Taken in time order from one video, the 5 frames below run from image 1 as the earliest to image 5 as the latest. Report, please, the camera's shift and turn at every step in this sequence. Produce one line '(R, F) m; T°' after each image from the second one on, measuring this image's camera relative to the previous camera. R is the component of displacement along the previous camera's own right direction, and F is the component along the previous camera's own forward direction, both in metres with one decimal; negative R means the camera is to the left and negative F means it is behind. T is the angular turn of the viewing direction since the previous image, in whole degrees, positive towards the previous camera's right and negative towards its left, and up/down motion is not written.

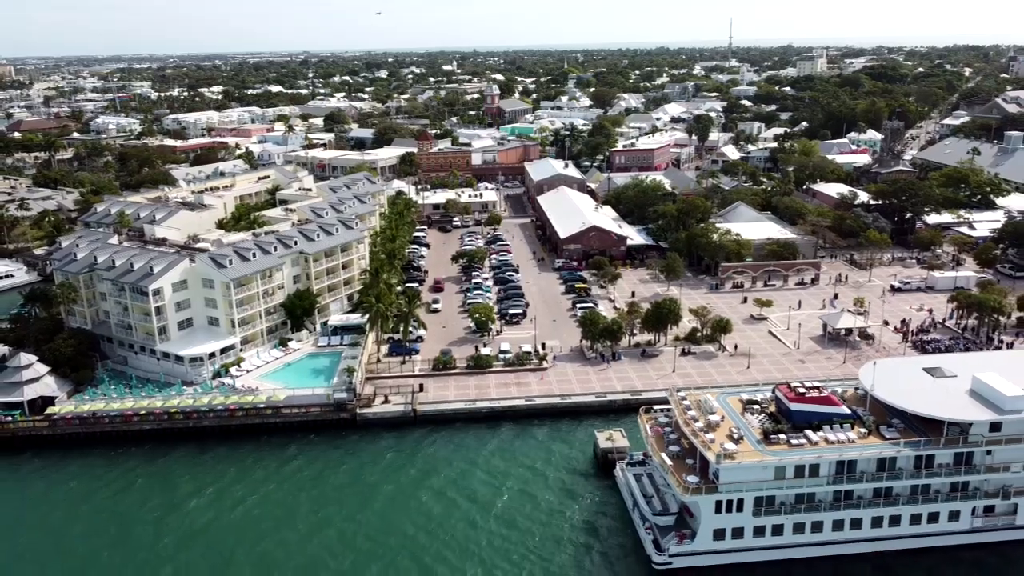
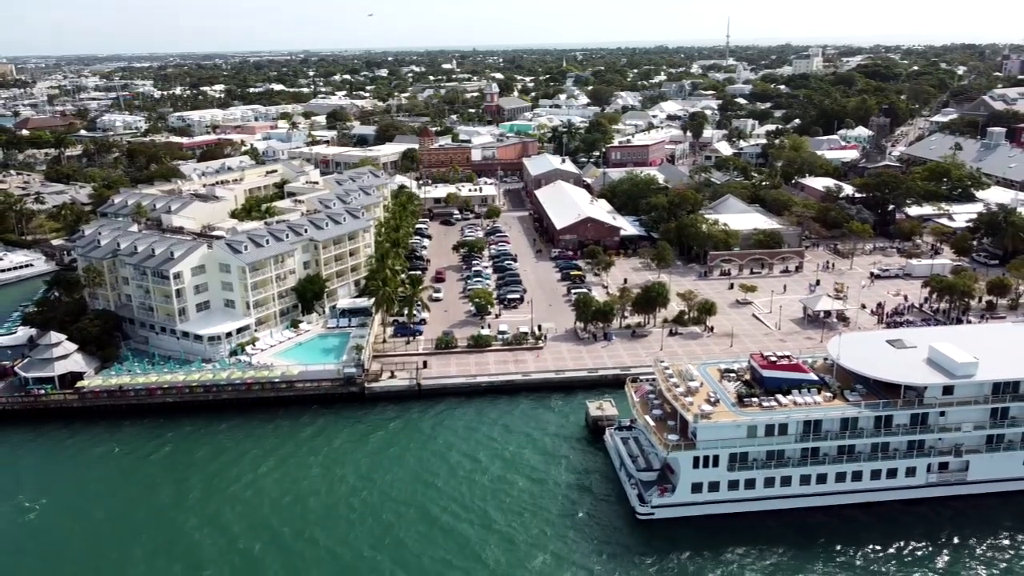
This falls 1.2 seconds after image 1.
(+0.1, -2.7) m; 0°
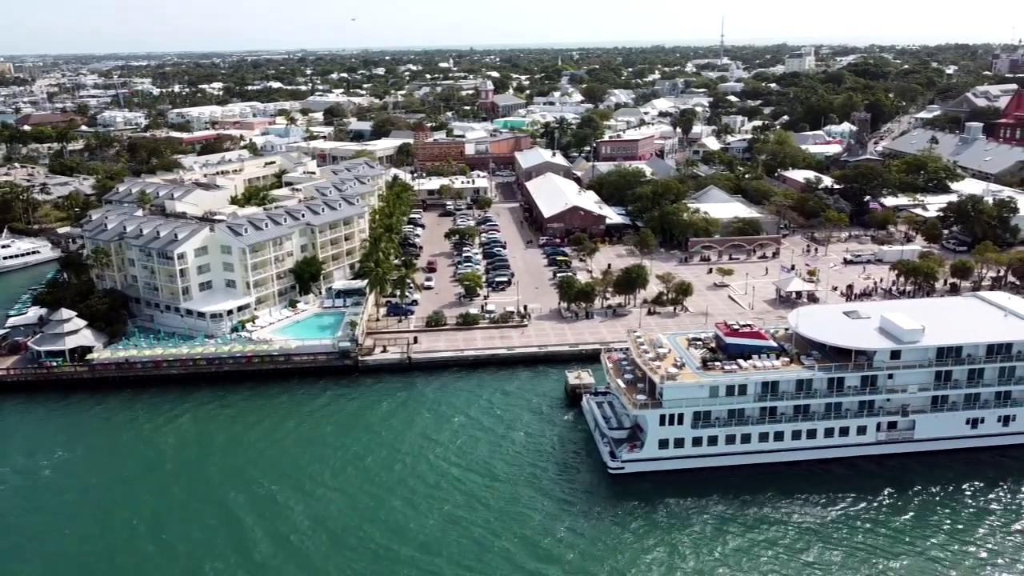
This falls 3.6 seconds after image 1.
(+0.7, -2.4) m; 0°
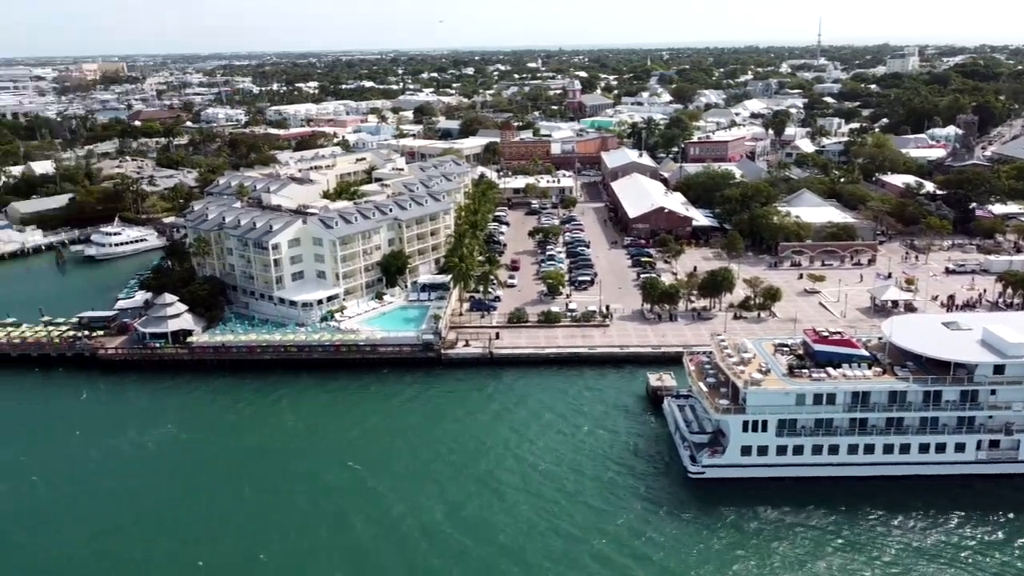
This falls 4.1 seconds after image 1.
(-0.3, -0.2) m; -6°
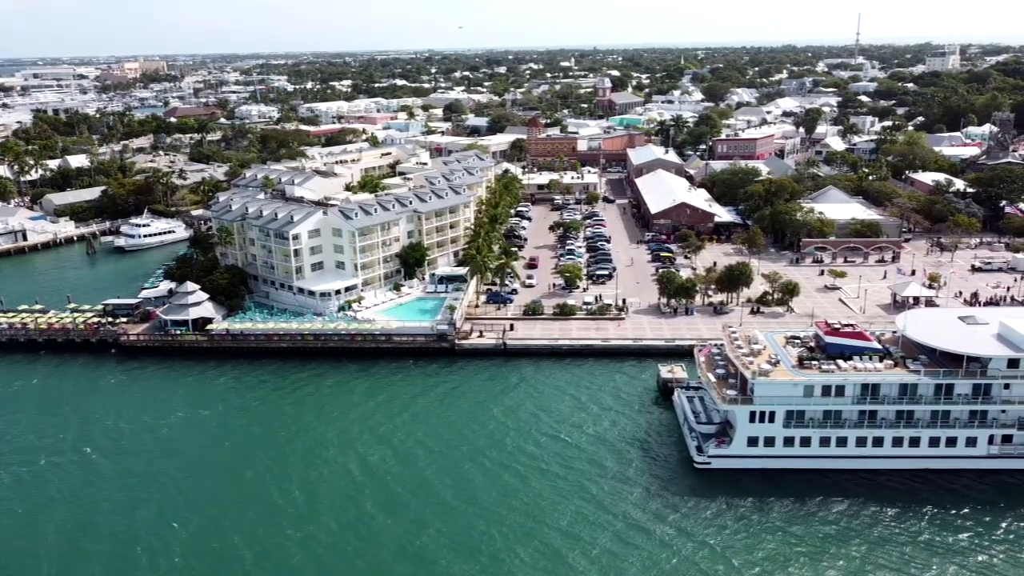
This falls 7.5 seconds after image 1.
(+1.0, -0.2) m; -2°
